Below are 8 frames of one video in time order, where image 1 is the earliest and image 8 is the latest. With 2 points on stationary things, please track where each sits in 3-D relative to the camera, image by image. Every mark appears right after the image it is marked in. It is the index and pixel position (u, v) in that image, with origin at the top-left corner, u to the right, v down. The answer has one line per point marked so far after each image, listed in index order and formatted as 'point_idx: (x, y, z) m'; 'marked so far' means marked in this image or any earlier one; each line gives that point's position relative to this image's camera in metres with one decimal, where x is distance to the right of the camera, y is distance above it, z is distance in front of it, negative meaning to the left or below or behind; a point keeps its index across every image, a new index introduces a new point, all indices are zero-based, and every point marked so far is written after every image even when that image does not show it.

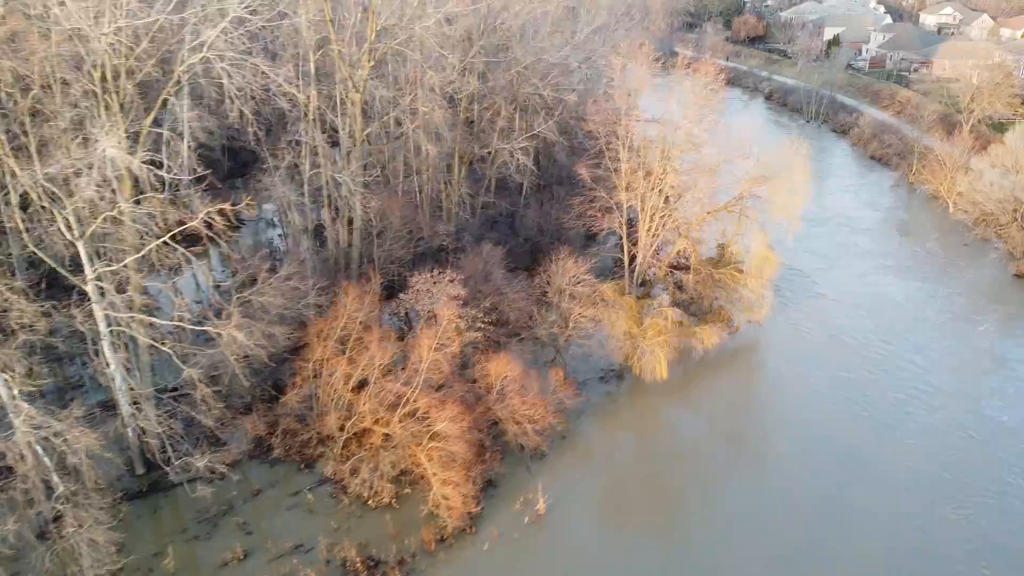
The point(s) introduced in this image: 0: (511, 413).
0: (+0.3, -11.2, +18.5) m
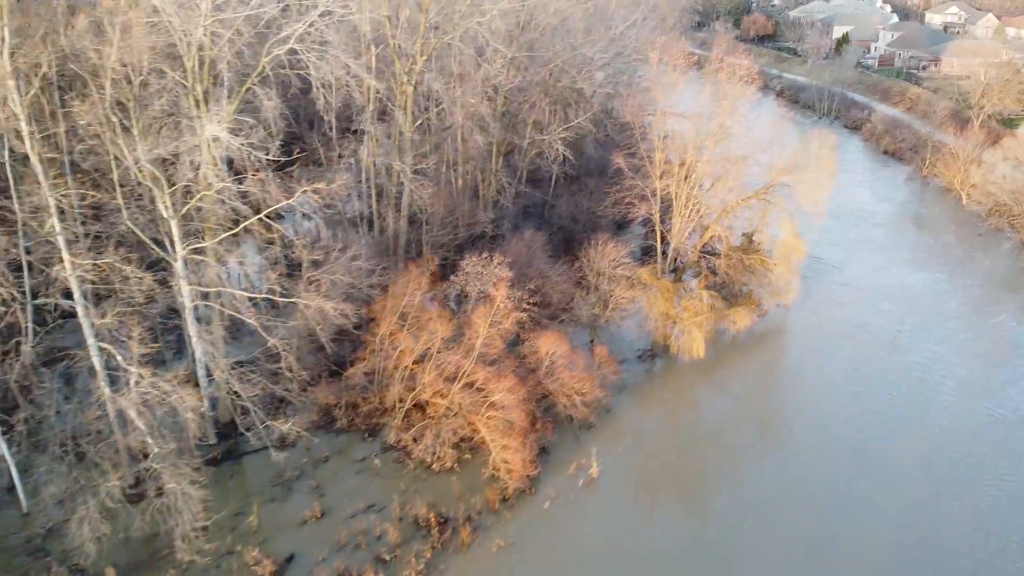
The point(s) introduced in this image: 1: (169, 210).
0: (+5.0, -9.3, +19.6) m
1: (-23.9, +5.1, +14.1) m
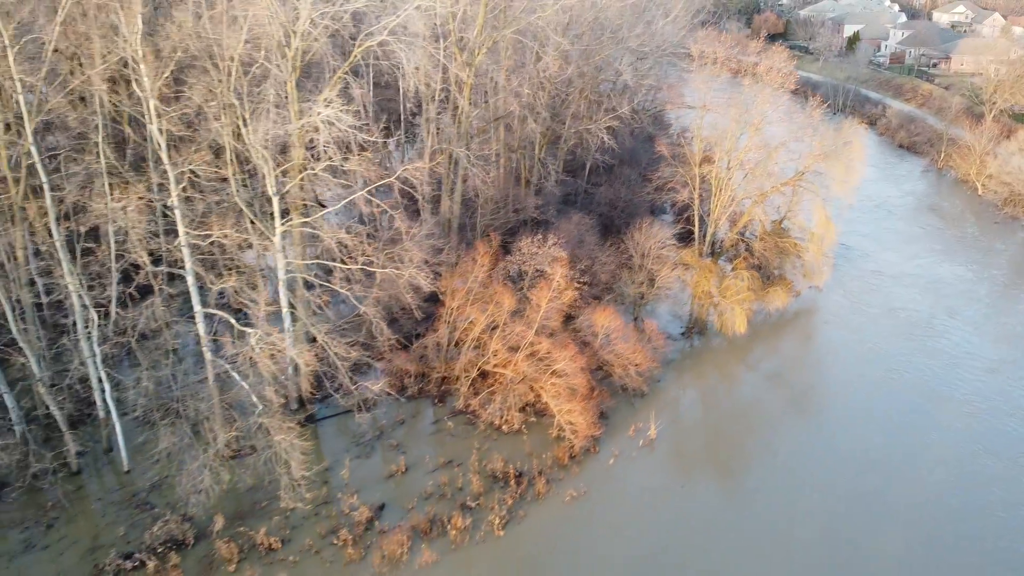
0: (+10.9, -7.0, +21.0) m
1: (-18.0, +7.4, +15.5) m
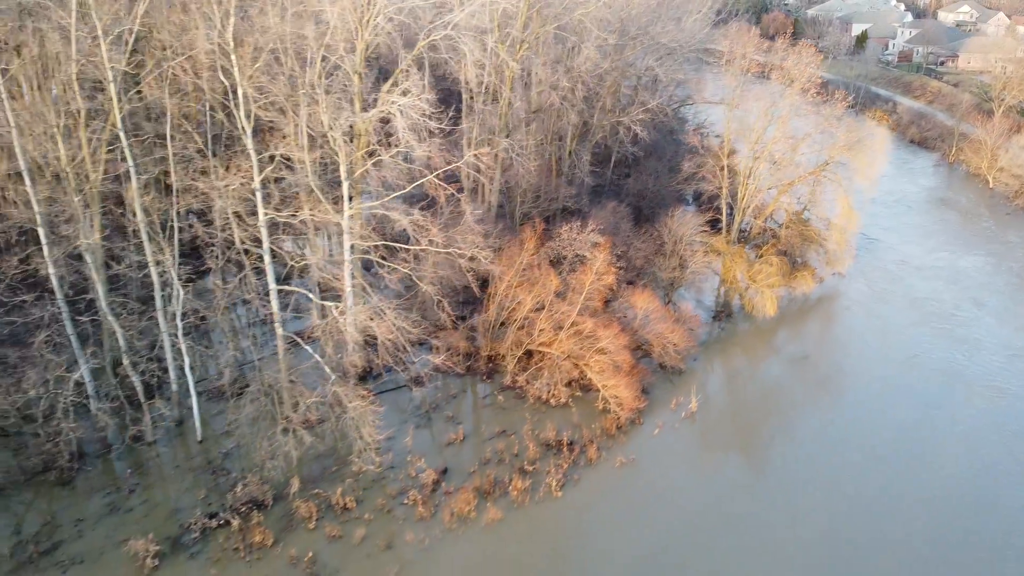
0: (+15.6, -5.2, +22.1) m
1: (-13.3, +9.3, +16.6) m
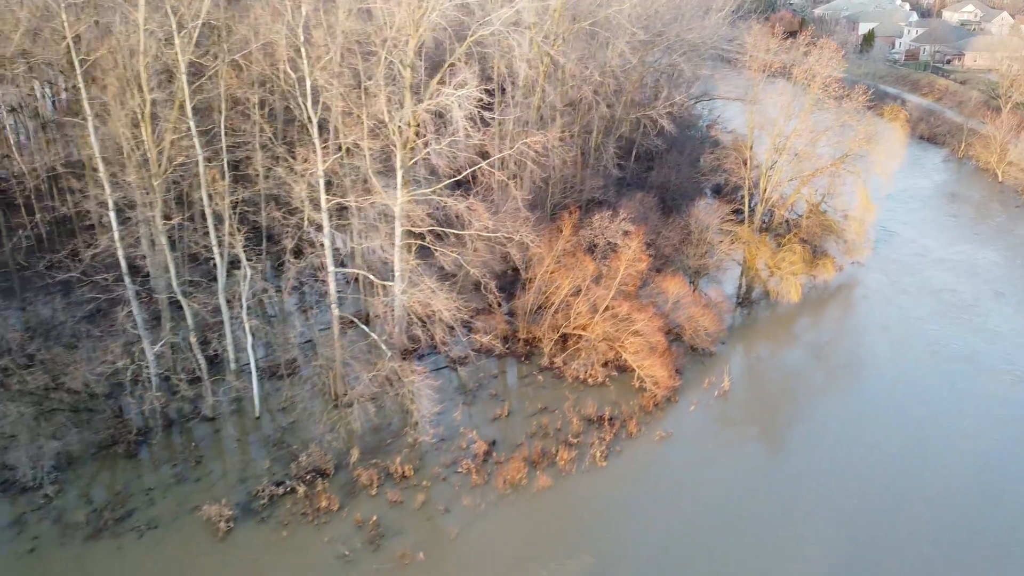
0: (+19.7, -3.5, +23.0) m
1: (-9.1, +10.9, +17.6) m
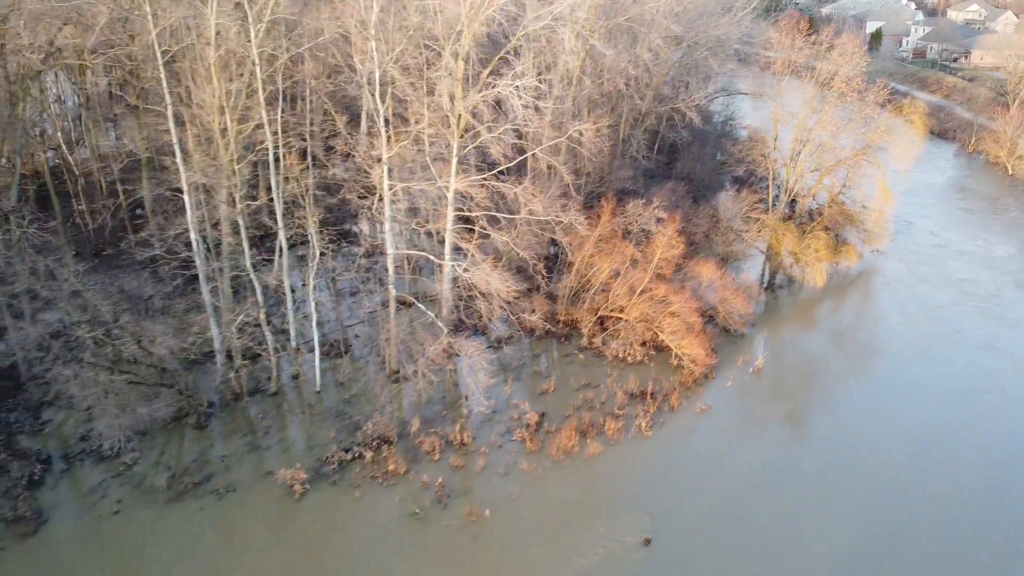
0: (+24.4, -1.7, +24.2) m
1: (-4.4, +12.8, +18.7) m
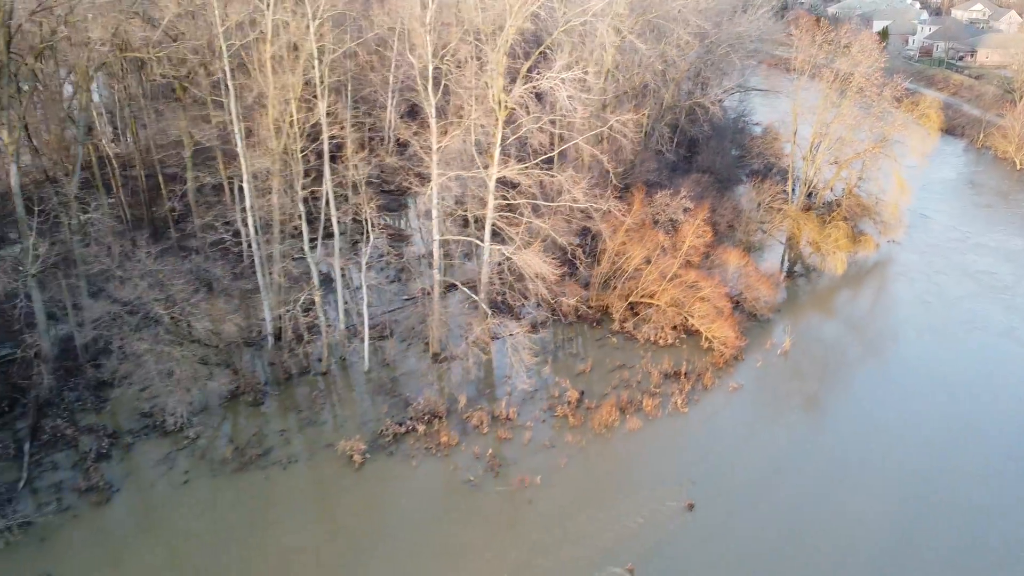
0: (+28.5, 0.0, +25.1) m
1: (-0.3, +14.4, +19.6) m
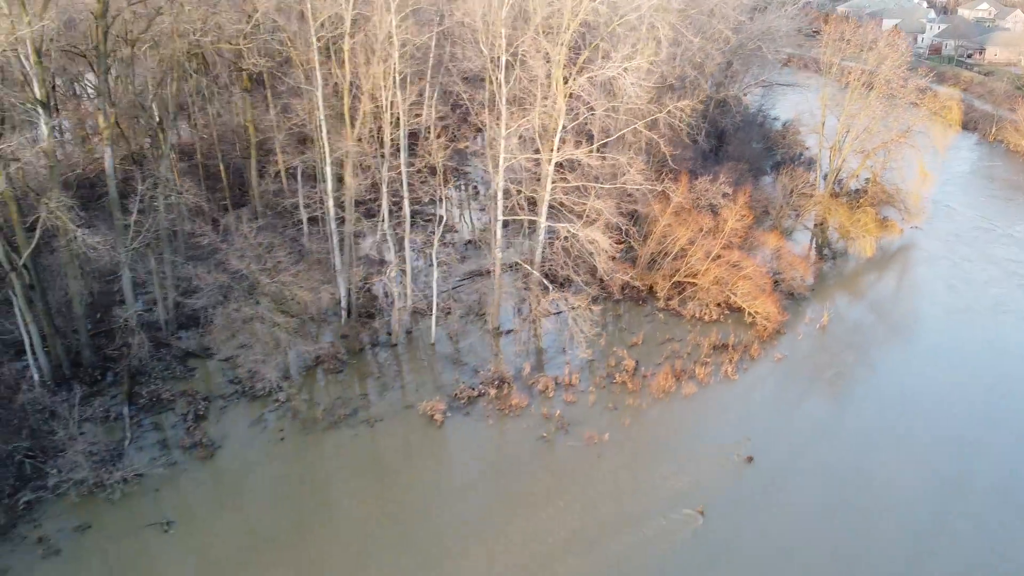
0: (+35.0, +2.5, +26.7) m
1: (+6.2, +16.9, +21.2) m
